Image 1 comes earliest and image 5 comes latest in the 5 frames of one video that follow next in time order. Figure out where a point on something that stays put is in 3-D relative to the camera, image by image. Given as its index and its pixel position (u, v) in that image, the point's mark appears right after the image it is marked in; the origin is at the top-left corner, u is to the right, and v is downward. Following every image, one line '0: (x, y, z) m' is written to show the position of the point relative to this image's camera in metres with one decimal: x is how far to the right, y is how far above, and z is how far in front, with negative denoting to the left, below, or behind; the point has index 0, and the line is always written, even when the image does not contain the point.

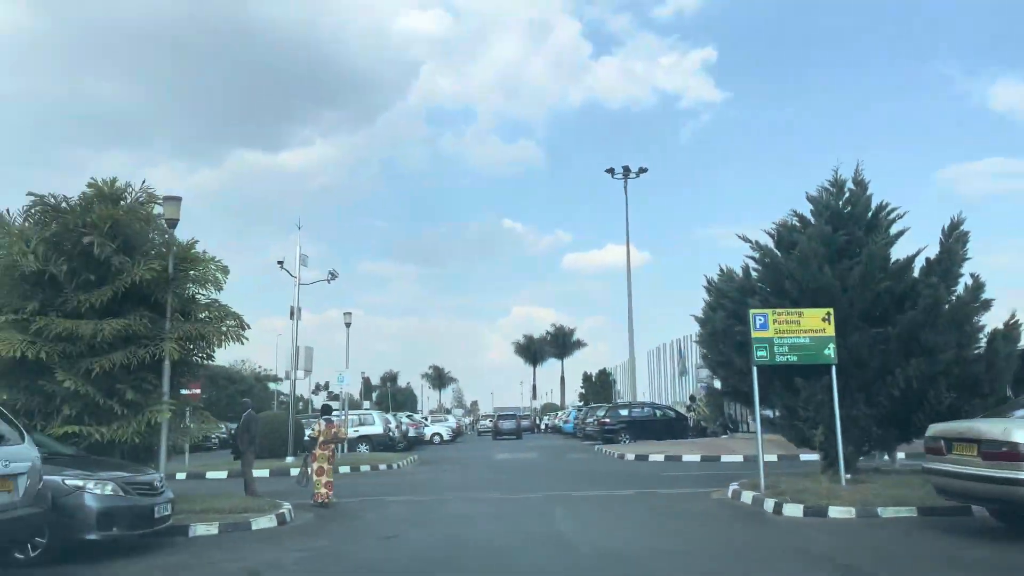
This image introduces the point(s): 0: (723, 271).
0: (+3.9, +0.3, +14.7) m
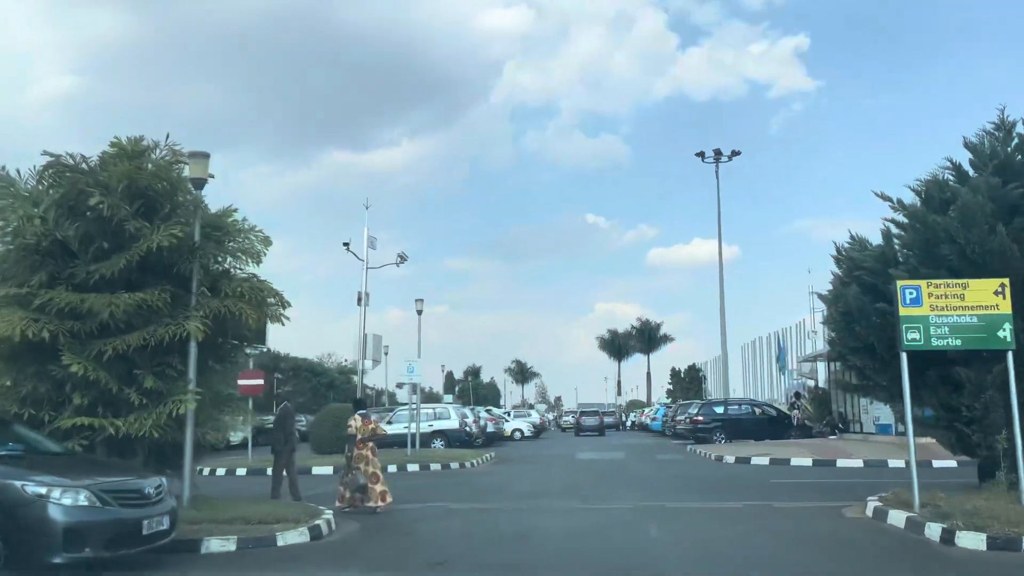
0: (+5.1, +0.7, +12.1) m
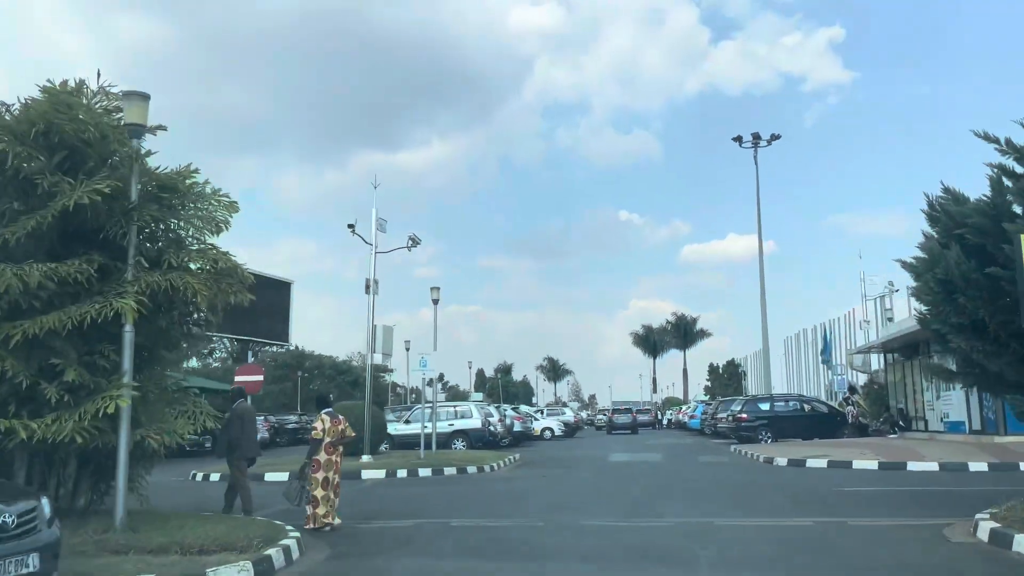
0: (+5.3, +1.2, +9.7) m
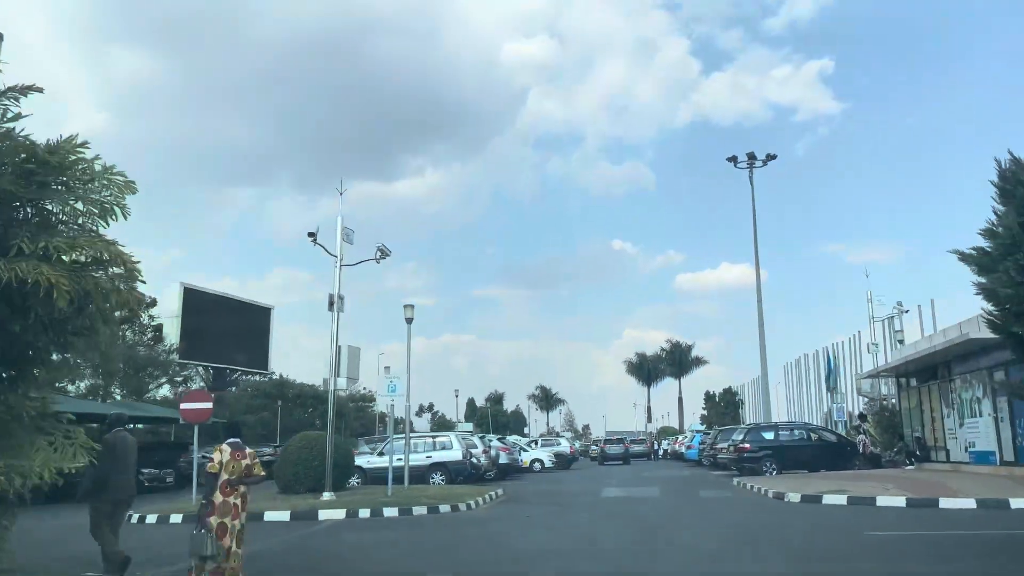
0: (+4.9, +1.2, +7.8) m
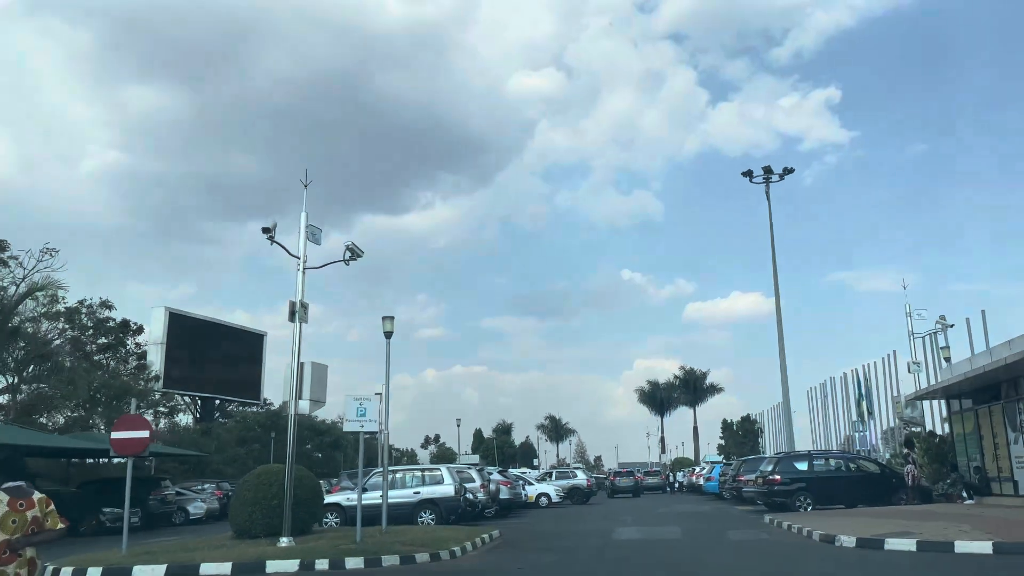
0: (+4.6, +1.6, +5.0) m
